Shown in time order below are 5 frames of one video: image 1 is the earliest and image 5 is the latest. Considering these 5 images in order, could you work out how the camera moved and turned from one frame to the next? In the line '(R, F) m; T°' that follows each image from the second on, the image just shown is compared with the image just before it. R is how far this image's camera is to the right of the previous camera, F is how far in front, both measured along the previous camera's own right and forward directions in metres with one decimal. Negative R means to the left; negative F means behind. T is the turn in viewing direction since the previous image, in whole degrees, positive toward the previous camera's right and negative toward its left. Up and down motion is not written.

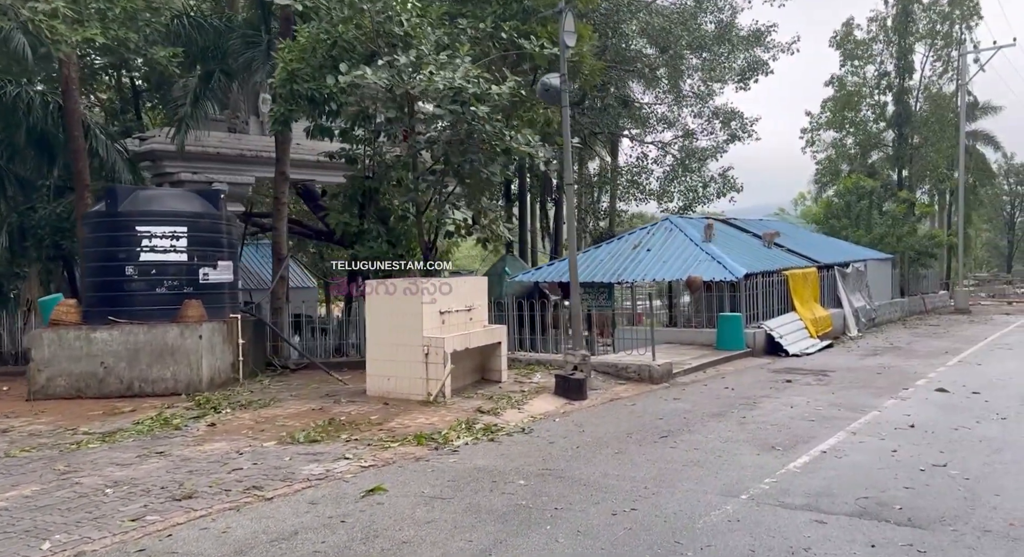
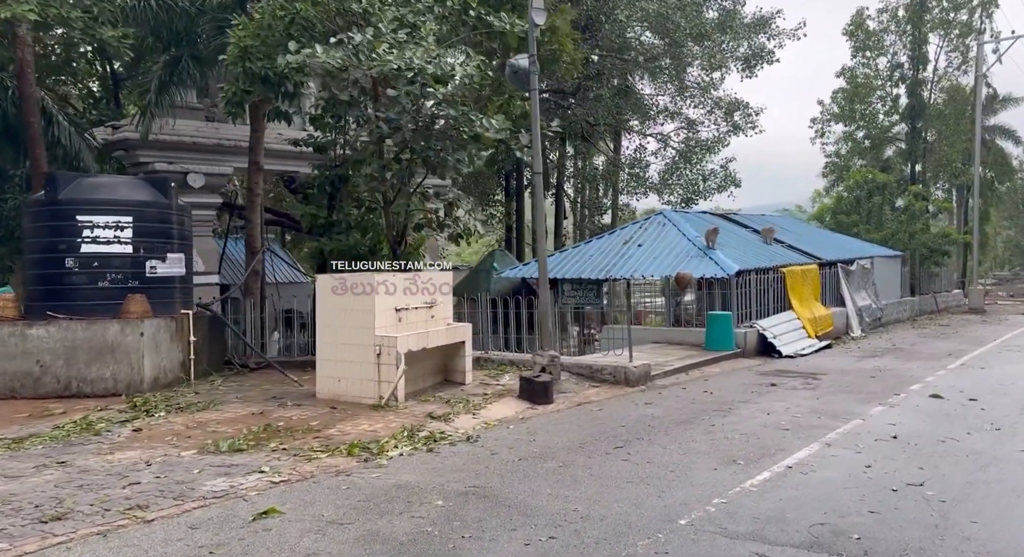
(+0.6, +0.6) m; -1°
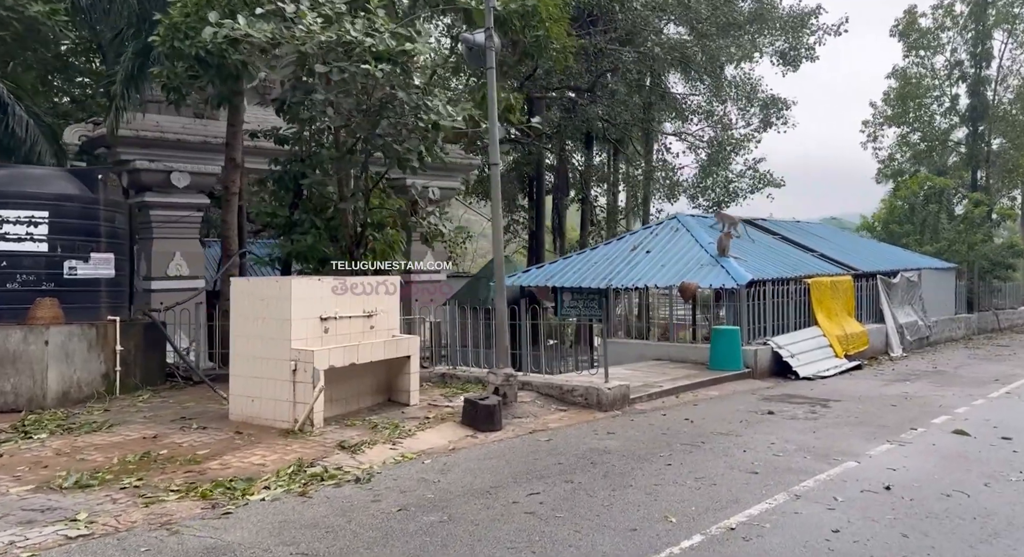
(+1.2, +1.2) m; -4°
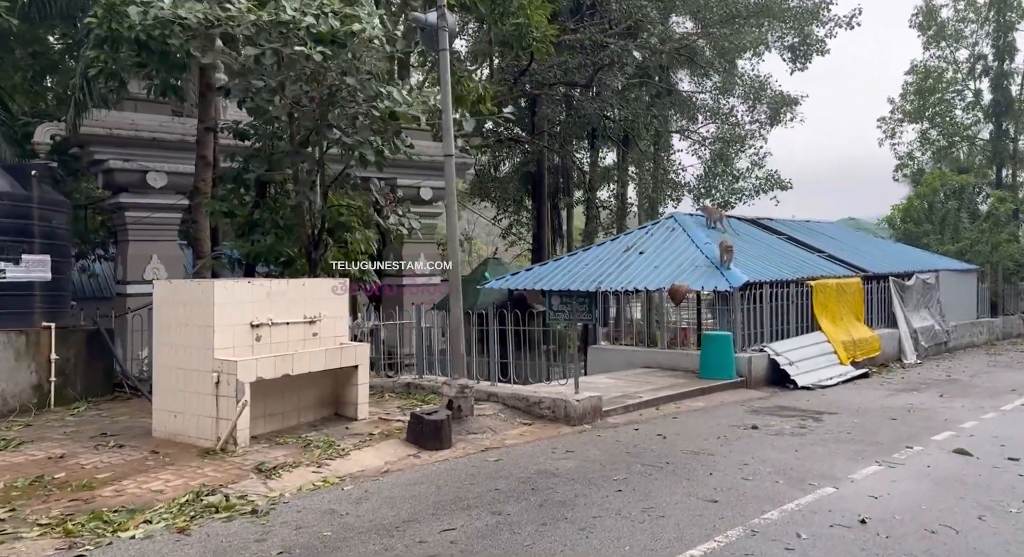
(+0.7, +0.7) m; -2°
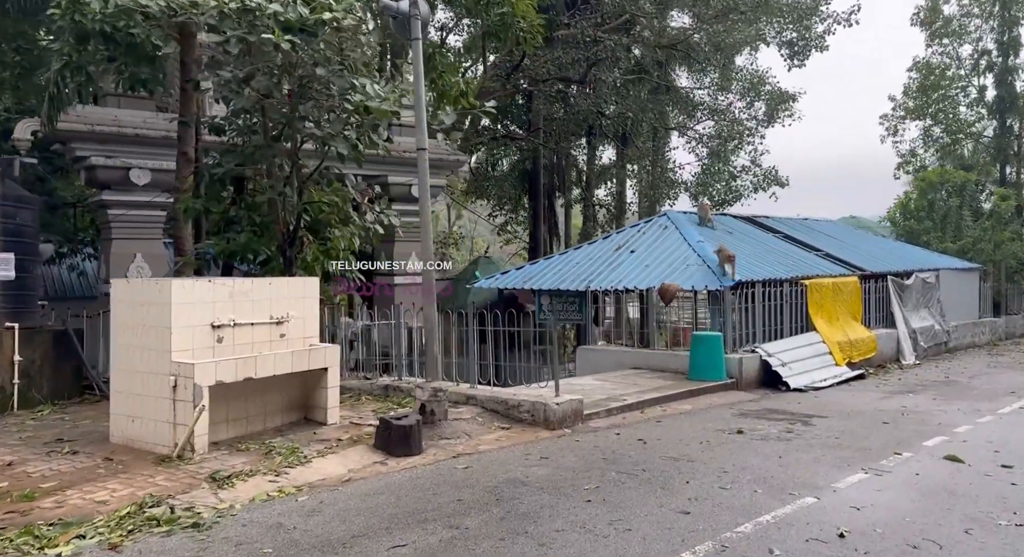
(+0.3, +0.3) m; 0°
